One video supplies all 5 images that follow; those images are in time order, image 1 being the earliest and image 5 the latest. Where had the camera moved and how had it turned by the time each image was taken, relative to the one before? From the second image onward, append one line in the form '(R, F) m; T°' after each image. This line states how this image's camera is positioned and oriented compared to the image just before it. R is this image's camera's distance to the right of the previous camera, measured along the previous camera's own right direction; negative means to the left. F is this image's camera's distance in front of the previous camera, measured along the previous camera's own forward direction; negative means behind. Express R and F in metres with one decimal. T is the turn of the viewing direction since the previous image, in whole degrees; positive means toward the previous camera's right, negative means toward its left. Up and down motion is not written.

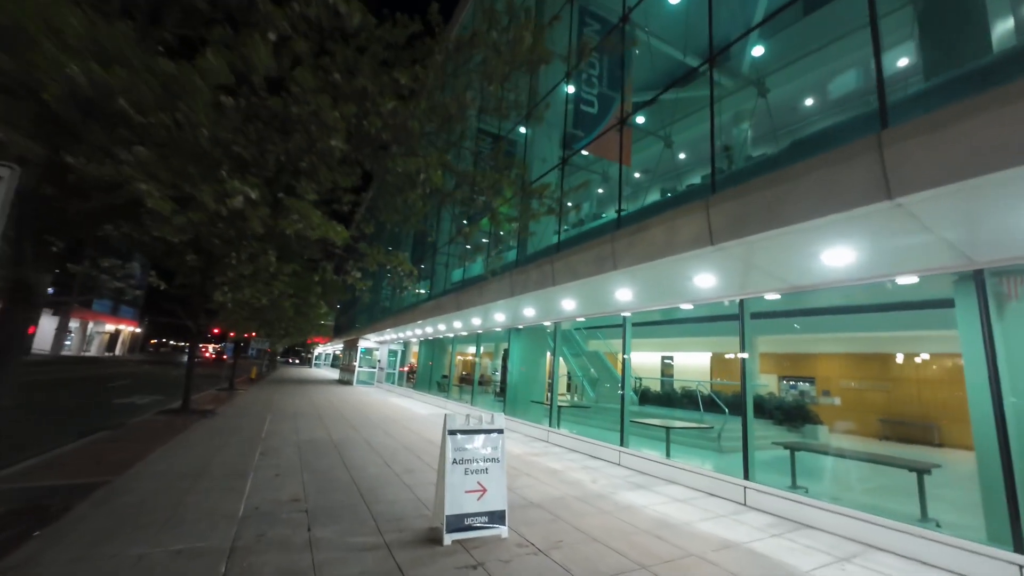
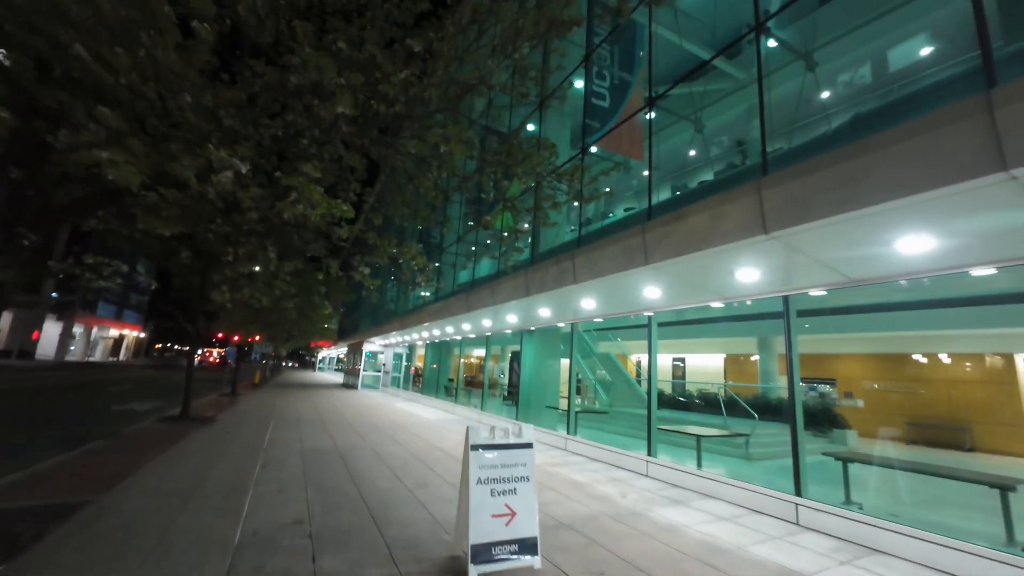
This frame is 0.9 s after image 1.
(-0.3, +0.5) m; 0°
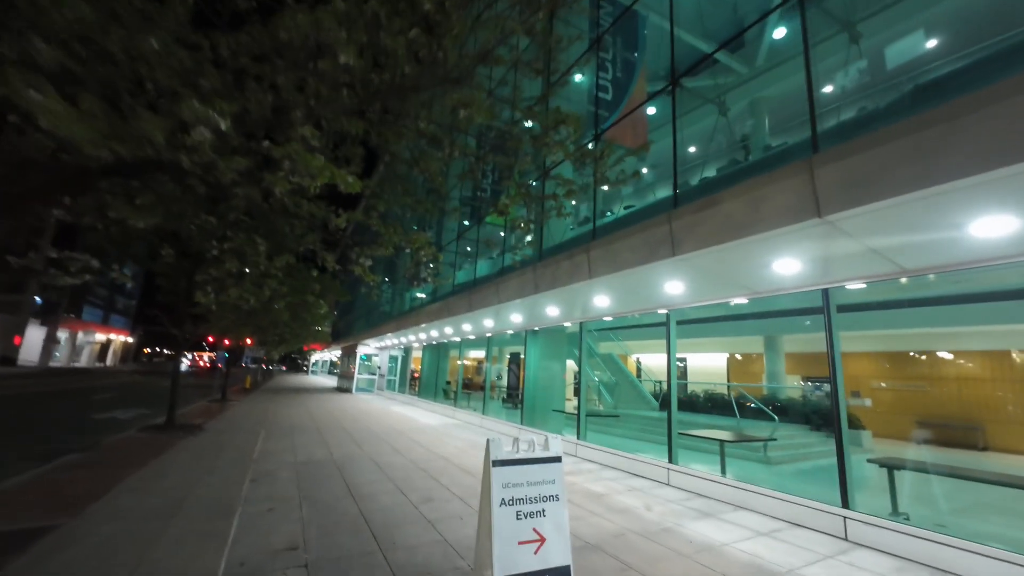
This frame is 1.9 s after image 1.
(-0.3, +0.5) m; +1°
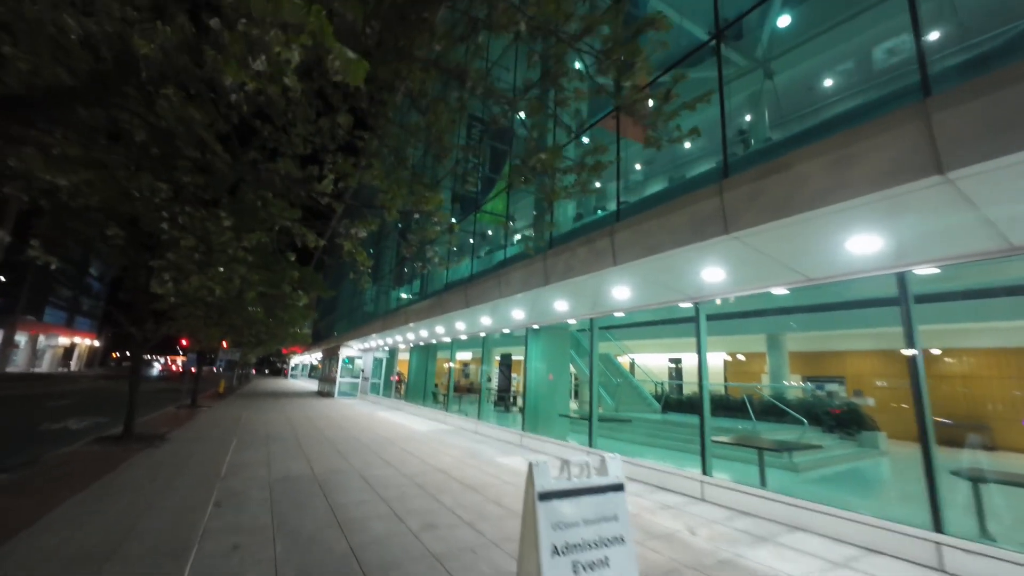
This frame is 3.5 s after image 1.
(-0.4, +0.9) m; +2°
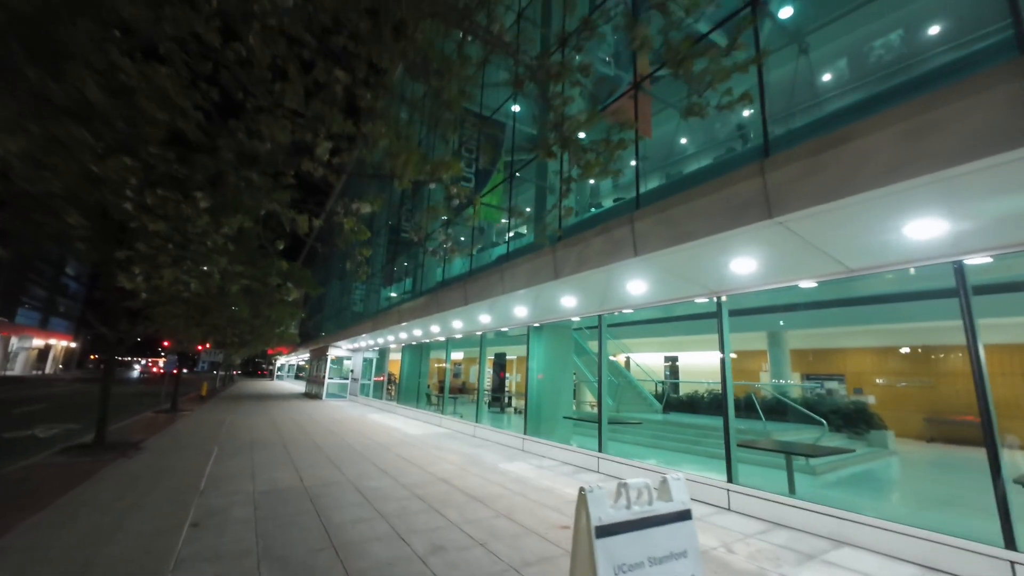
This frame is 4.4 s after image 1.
(-0.3, +0.5) m; +1°
